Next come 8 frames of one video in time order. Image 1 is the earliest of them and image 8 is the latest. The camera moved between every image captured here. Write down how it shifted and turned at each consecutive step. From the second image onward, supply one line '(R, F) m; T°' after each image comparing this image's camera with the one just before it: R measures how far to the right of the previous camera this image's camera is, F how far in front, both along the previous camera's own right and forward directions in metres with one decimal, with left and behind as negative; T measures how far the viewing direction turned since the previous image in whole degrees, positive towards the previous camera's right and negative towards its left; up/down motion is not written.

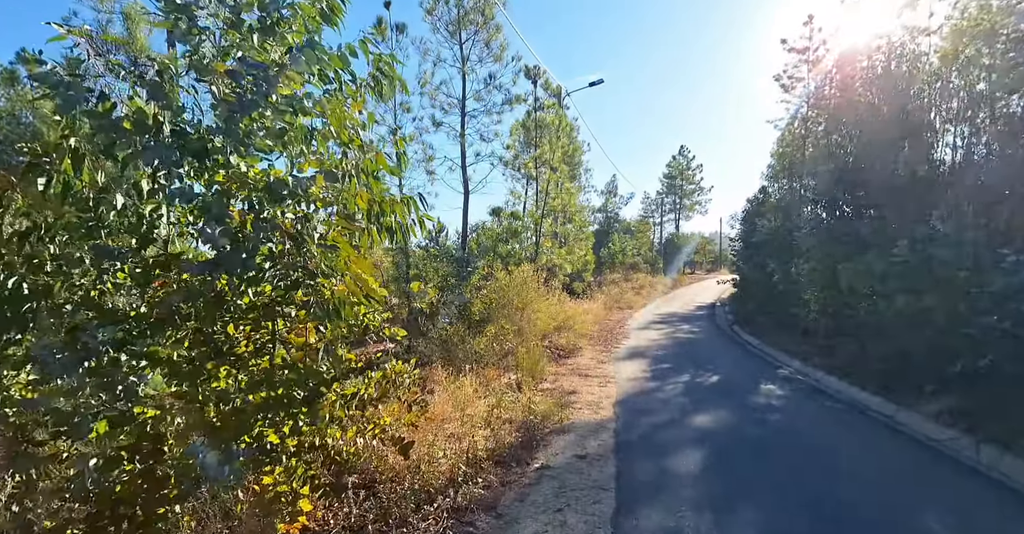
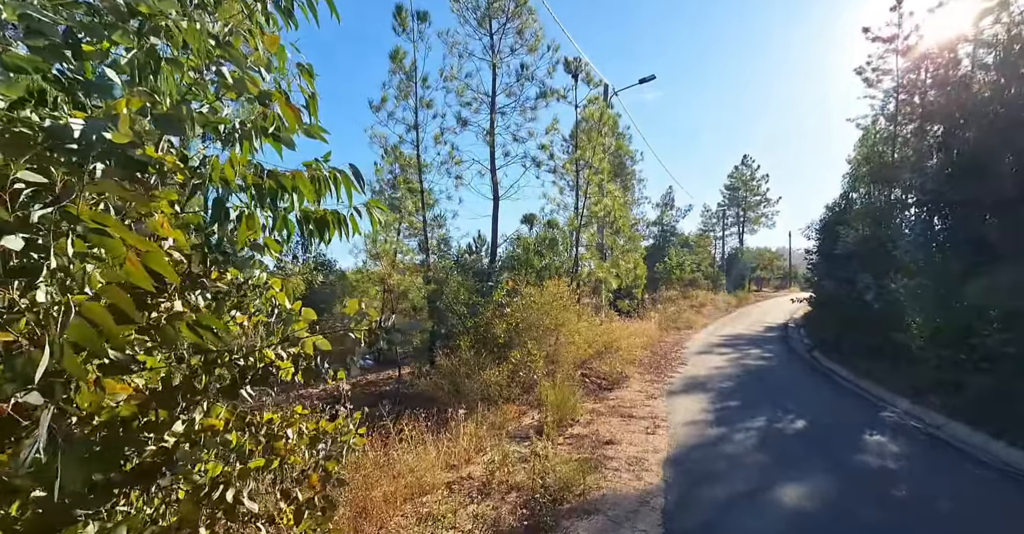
(+0.3, +1.2) m; -6°
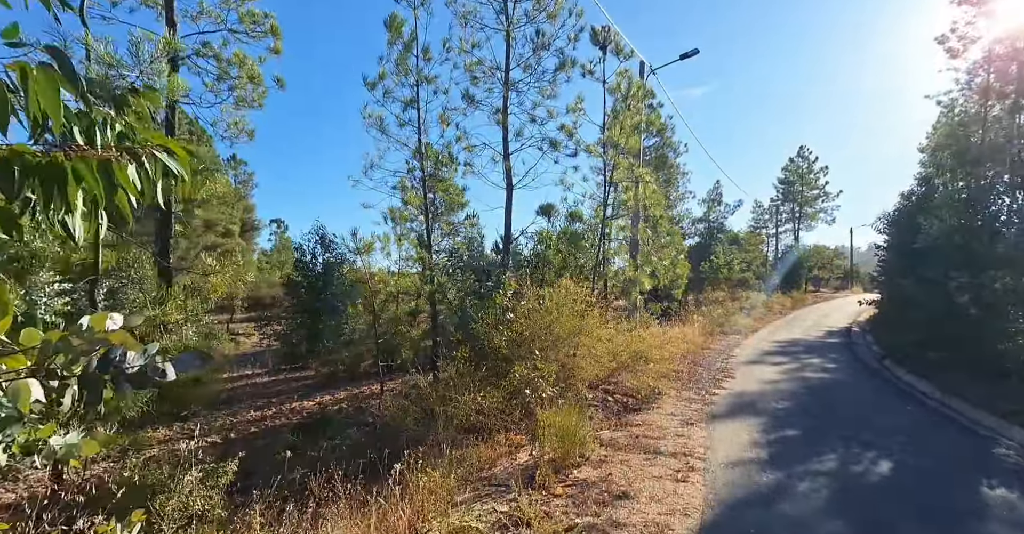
(+0.5, +1.2) m; -5°
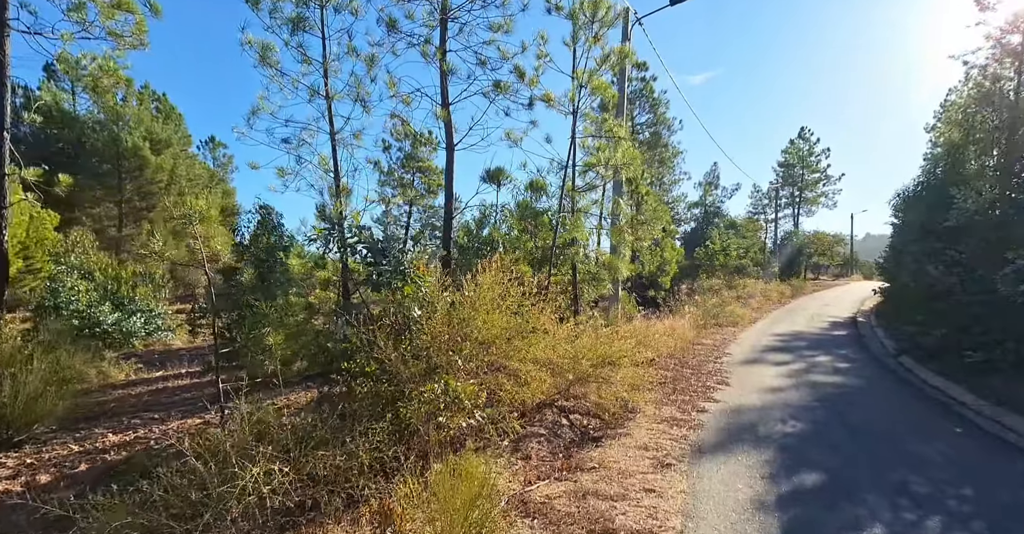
(+0.8, +1.8) m; 0°
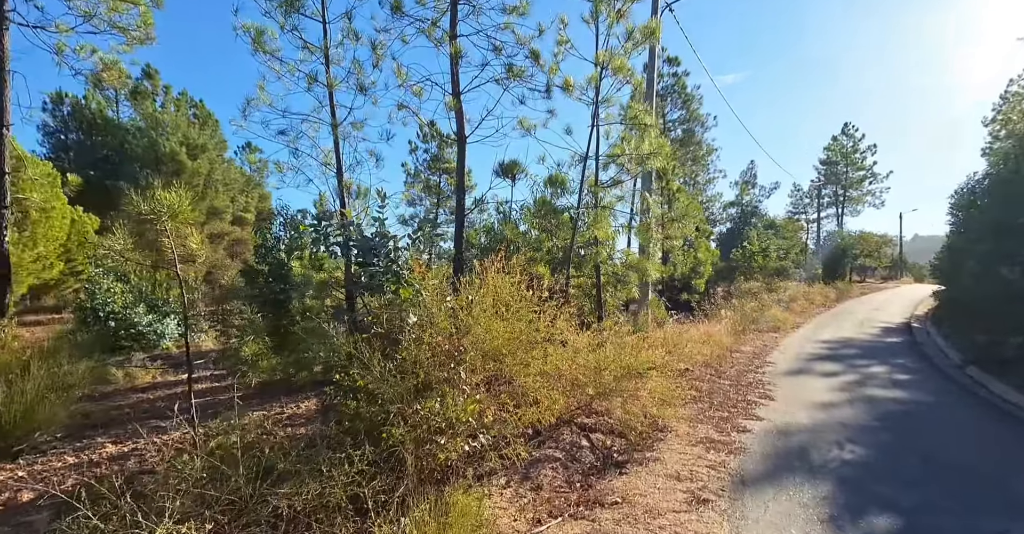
(+0.2, +0.6) m; -4°
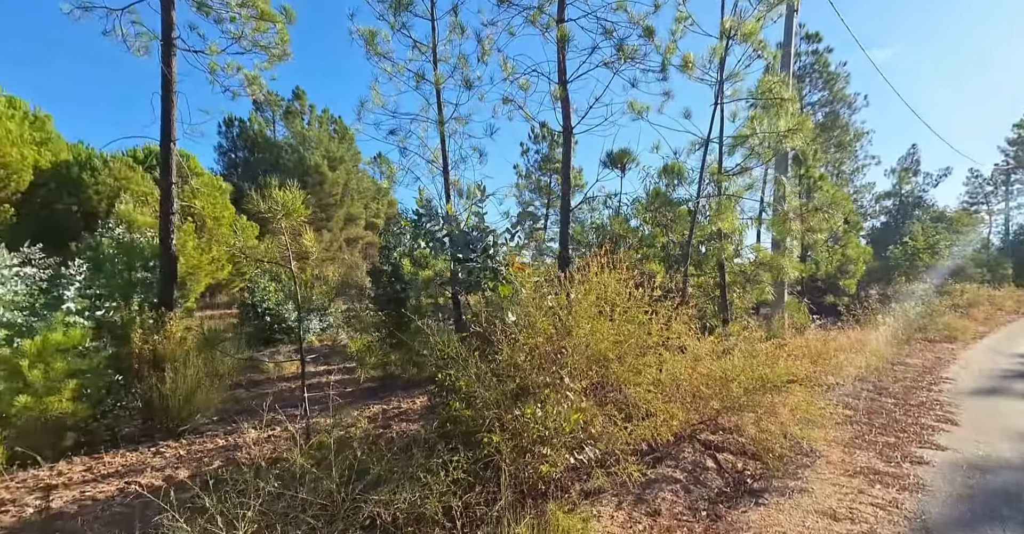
(0.0, +0.3) m; -13°
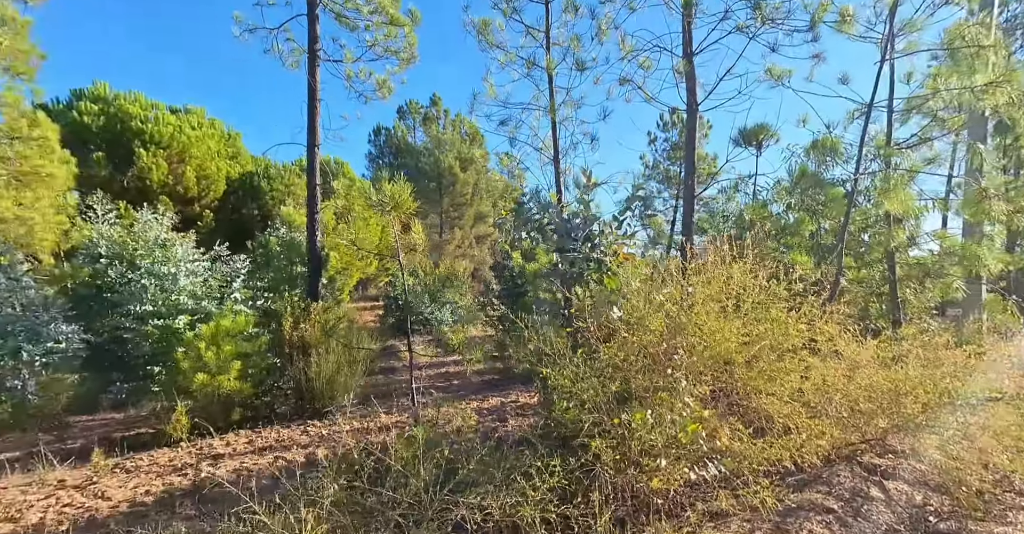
(+0.1, +0.2) m; -15°
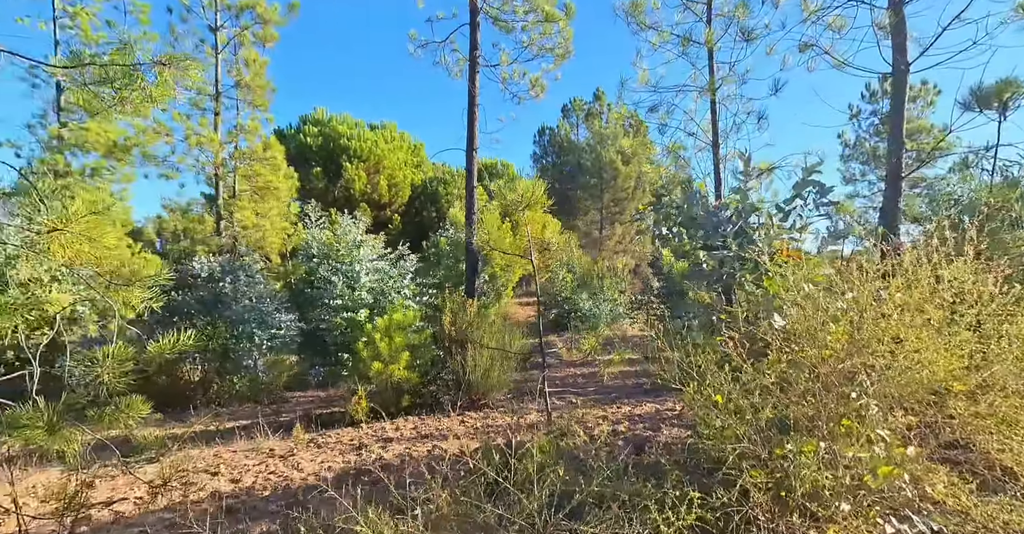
(+0.1, +0.1) m; -19°
